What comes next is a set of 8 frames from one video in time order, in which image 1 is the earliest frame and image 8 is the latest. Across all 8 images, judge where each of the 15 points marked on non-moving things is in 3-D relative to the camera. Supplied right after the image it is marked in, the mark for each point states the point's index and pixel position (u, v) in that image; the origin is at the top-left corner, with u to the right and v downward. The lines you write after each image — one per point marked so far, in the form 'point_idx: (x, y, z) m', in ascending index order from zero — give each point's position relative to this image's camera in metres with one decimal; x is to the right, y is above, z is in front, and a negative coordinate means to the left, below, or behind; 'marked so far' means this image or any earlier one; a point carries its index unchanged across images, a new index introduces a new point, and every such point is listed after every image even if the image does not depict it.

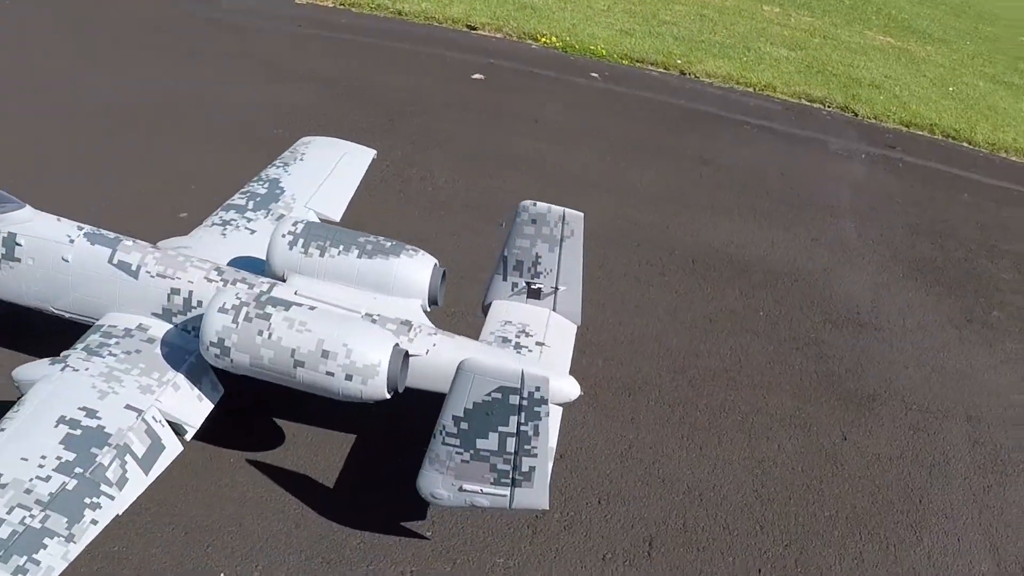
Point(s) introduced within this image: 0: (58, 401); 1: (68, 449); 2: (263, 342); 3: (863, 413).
0: (-2.9, -0.8, +7.0) m
1: (-2.6, -1.0, +6.7) m
2: (-1.5, -0.3, +7.3) m
3: (+2.9, -1.0, +9.9) m
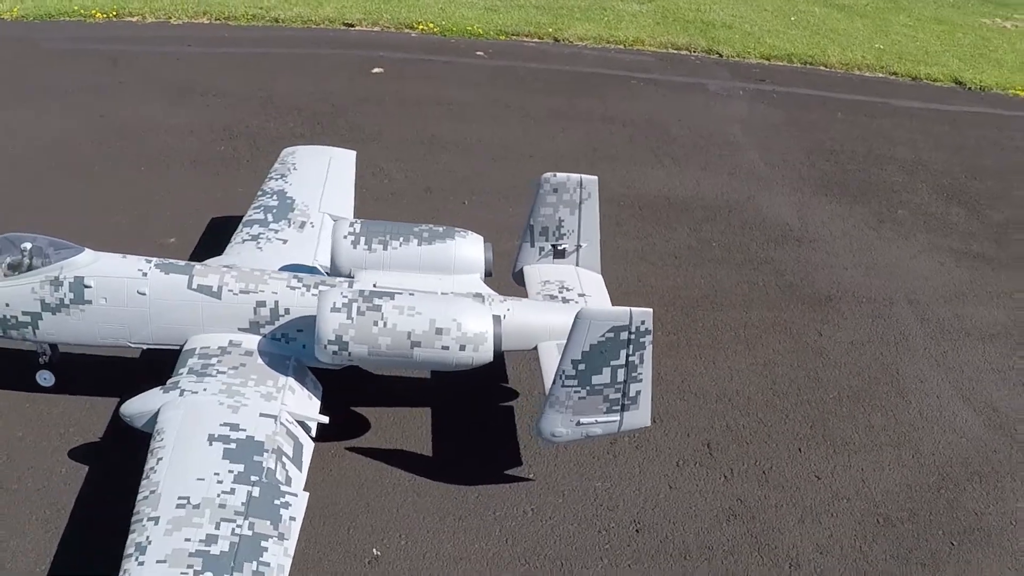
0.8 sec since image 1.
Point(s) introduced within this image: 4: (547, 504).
0: (-2.1, -1.0, +7.7) m
1: (-1.7, -1.2, +7.4) m
2: (-0.9, -0.3, +8.2) m
3: (+3.1, -0.2, +11.5) m
4: (+0.3, -1.6, +8.8) m
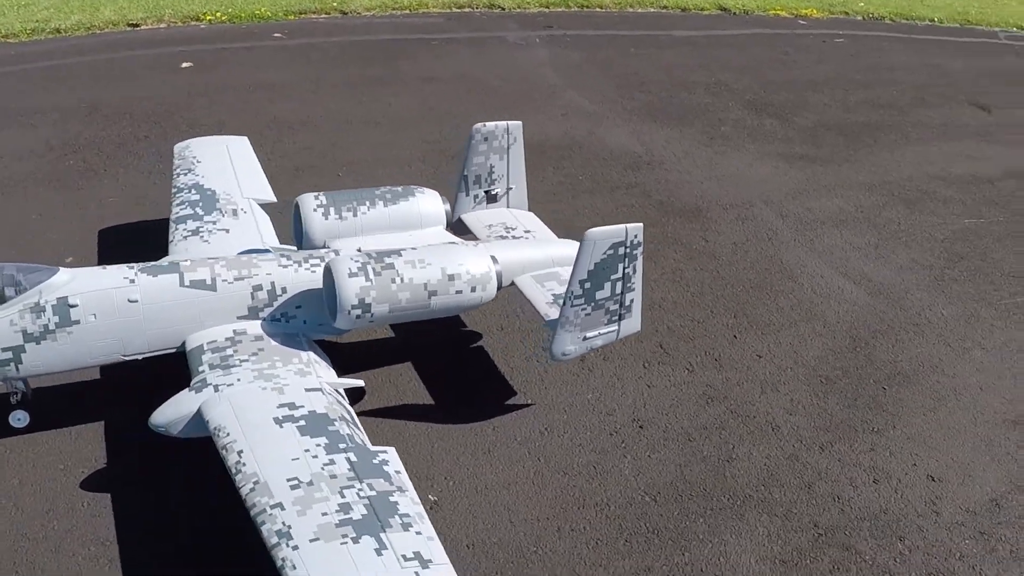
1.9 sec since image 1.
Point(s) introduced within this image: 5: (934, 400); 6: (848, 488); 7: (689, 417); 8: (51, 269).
0: (-1.7, -0.9, +8.0) m
1: (-1.3, -1.0, +7.8) m
2: (-0.8, 0.0, +8.7) m
3: (+2.1, +0.8, +12.9) m
4: (+0.4, -1.1, +9.6) m
5: (+3.7, -1.0, +10.1) m
6: (+2.6, -1.5, +9.1) m
7: (+1.5, -1.1, +9.7) m
8: (-3.5, +0.2, +8.6) m
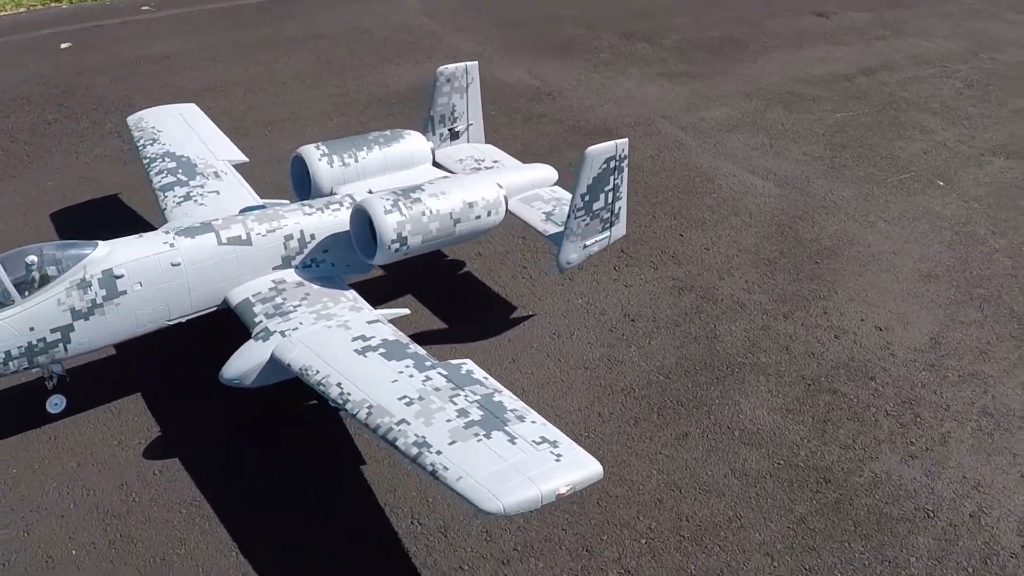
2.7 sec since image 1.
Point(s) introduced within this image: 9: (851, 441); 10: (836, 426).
0: (-1.3, -0.5, +8.6) m
1: (-0.8, -0.5, +8.6) m
2: (-0.7, +0.6, +9.5) m
3: (+1.3, +1.8, +14.2) m
4: (+0.5, -0.3, +10.7) m
5: (+3.5, +0.2, +11.8) m
6: (+2.7, -0.5, +10.6) m
7: (+1.5, -0.2, +11.0) m
8: (-3.3, +0.4, +8.9) m
9: (+2.8, -1.2, +9.6) m
10: (+2.7, -1.2, +9.7) m
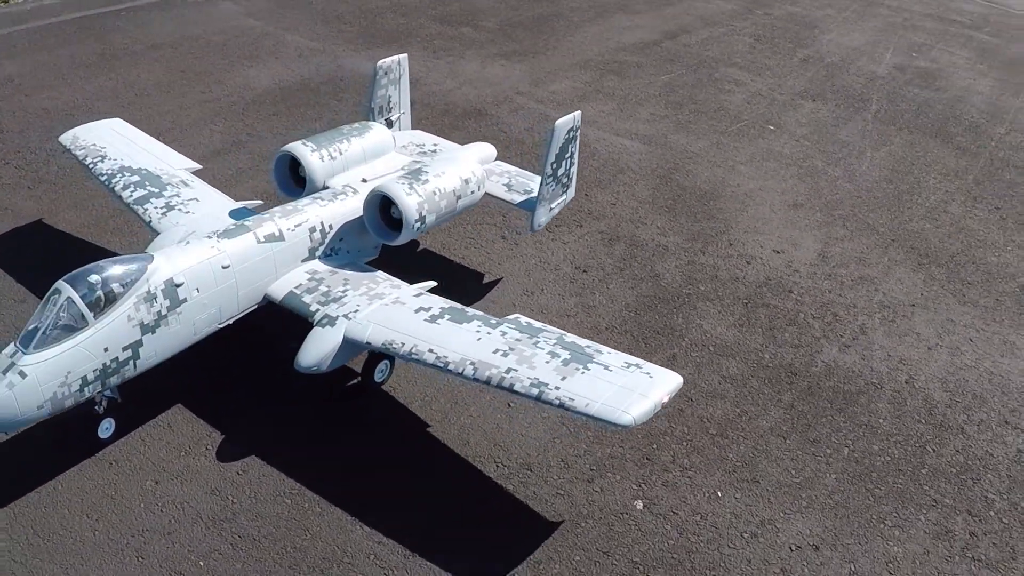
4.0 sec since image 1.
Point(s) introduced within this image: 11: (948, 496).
0: (-0.9, -0.3, +9.5) m
1: (-0.4, -0.3, +9.6) m
2: (-0.7, +0.8, +10.4) m
3: (-0.4, +2.3, +15.4) m
4: (+0.2, +0.1, +11.9) m
5: (+2.7, +1.0, +13.8) m
6: (+2.4, +0.2, +12.5) m
7: (+1.0, +0.3, +12.5) m
8: (-2.9, +0.2, +9.1) m
9: (+2.8, -0.5, +11.5) m
10: (+2.7, -0.4, +11.6) m
11: (+3.6, -1.8, +9.9) m
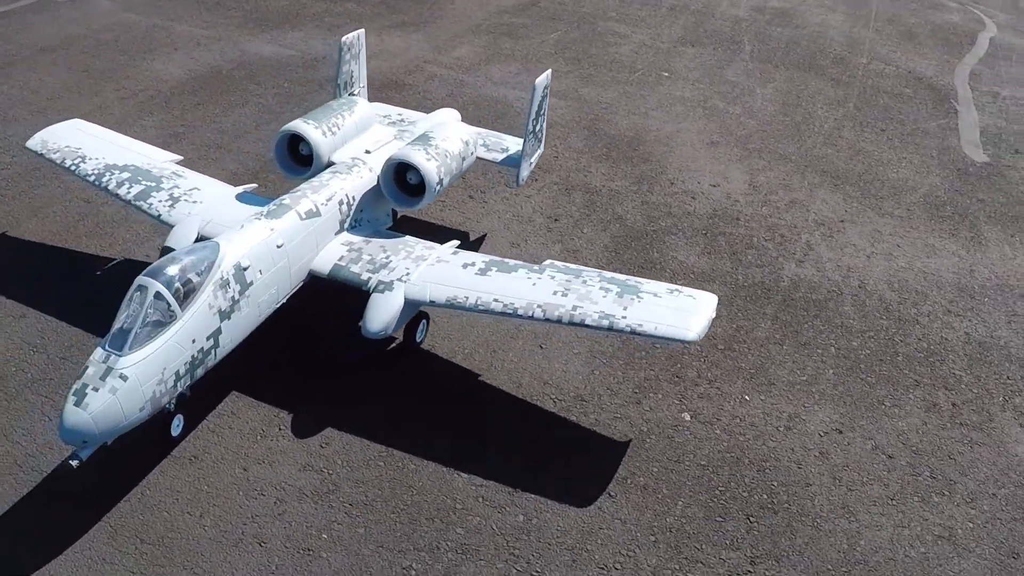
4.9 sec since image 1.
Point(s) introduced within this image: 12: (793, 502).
0: (-0.5, +0.1, +10.0) m
1: (0.0, +0.1, +10.2) m
2: (-0.6, +1.2, +10.9) m
3: (-1.5, +2.7, +15.8) m
4: (0.0, +0.6, +12.6) m
5: (+1.9, +1.9, +14.9) m
6: (+2.0, +1.0, +13.6) m
7: (+0.7, +1.0, +13.3) m
8: (-2.4, +0.3, +9.2) m
9: (+2.7, +0.3, +12.8) m
10: (+2.6, +0.4, +12.8) m
11: (+4.0, -0.8, +11.4) m
12: (+2.2, -1.7, +9.7) m
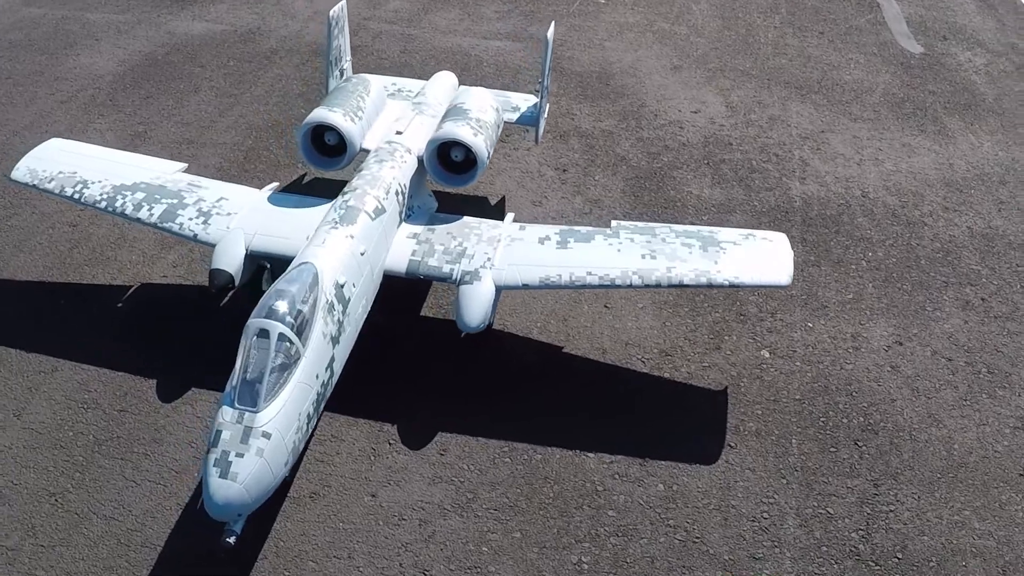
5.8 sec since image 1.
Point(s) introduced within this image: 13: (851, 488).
0: (+0.3, +0.3, +9.7) m
1: (+0.6, +0.4, +9.9) m
2: (-0.2, +1.4, +10.5) m
3: (-2.2, +3.1, +15.0) m
4: (+0.2, +1.0, +12.3) m
5: (+1.5, +2.7, +14.8) m
6: (+1.9, +1.8, +13.5) m
7: (+0.7, +1.5, +13.1) m
8: (-1.6, +0.2, +8.6) m
9: (+2.8, +1.2, +12.9) m
10: (+2.7, +1.2, +12.9) m
11: (+4.5, +0.1, +11.8) m
12: (+3.2, -1.1, +10.0) m
13: (+2.7, -1.6, +9.3) m
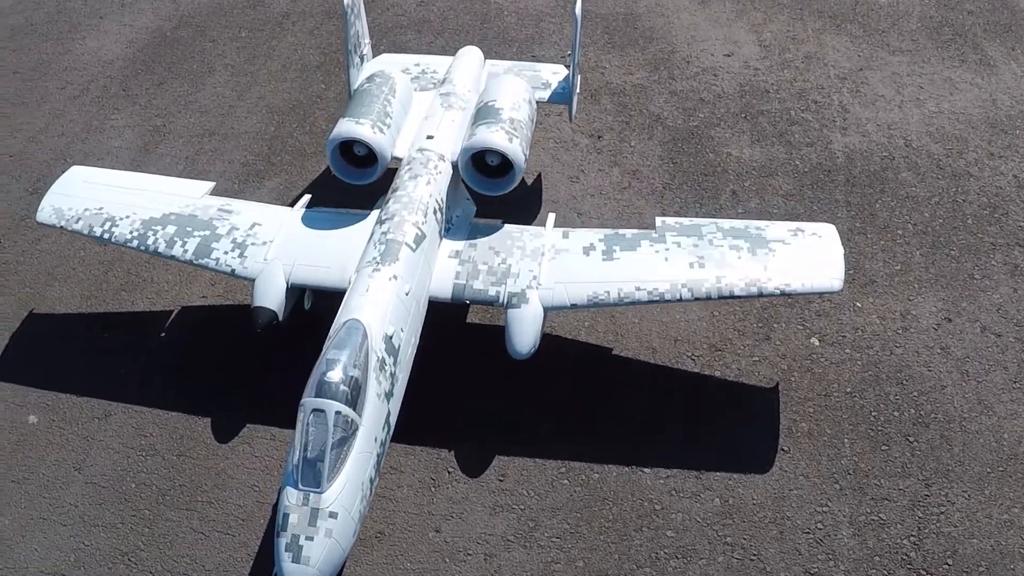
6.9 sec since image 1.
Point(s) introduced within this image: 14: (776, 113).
0: (+0.6, +0.1, +9.5) m
1: (+1.0, +0.3, +9.7) m
2: (+0.1, +1.3, +10.1) m
3: (-1.9, +3.6, +14.3) m
4: (+0.5, +1.2, +11.9) m
5: (+1.7, +3.4, +14.1) m
6: (+2.2, +2.3, +13.0) m
7: (+1.0, +1.9, +12.6) m
8: (-1.2, -0.2, +8.4) m
9: (+3.2, +1.6, +12.5) m
10: (+3.0, +1.7, +12.5) m
11: (+4.8, +0.6, +11.5) m
12: (+3.6, -1.0, +9.9) m
13: (+3.2, -1.6, +9.3) m
14: (+2.9, +1.9, +12.7) m
